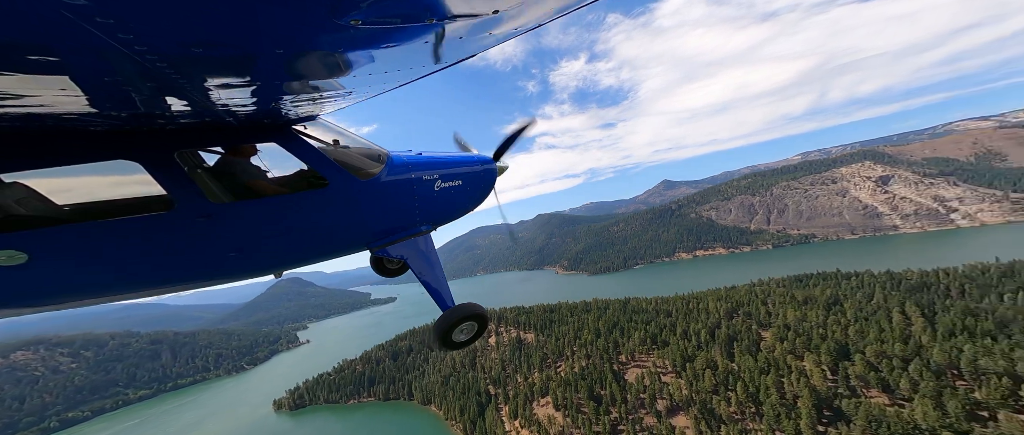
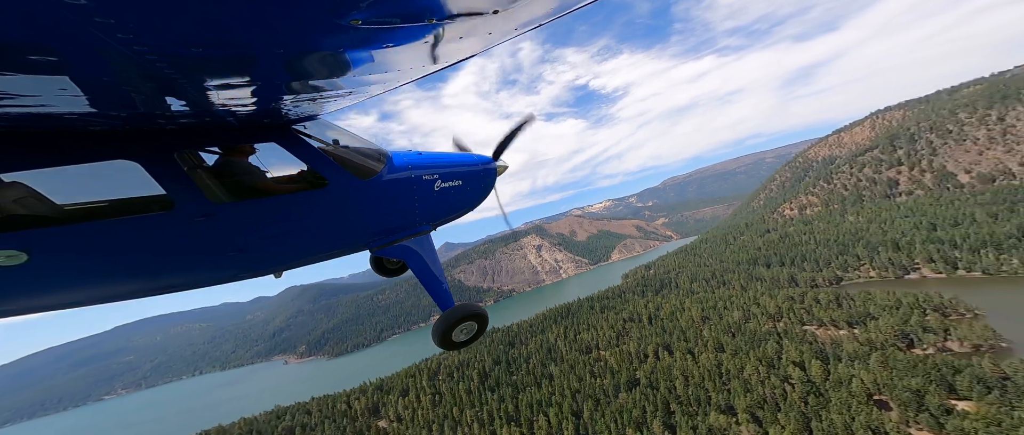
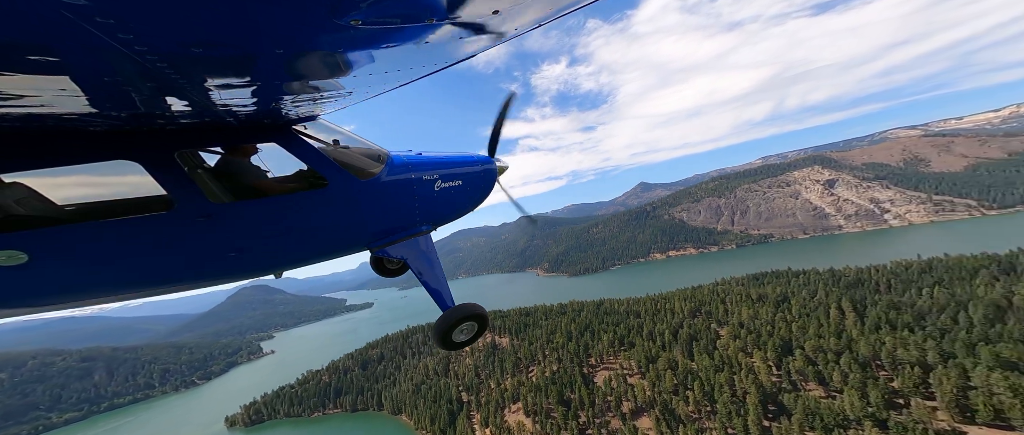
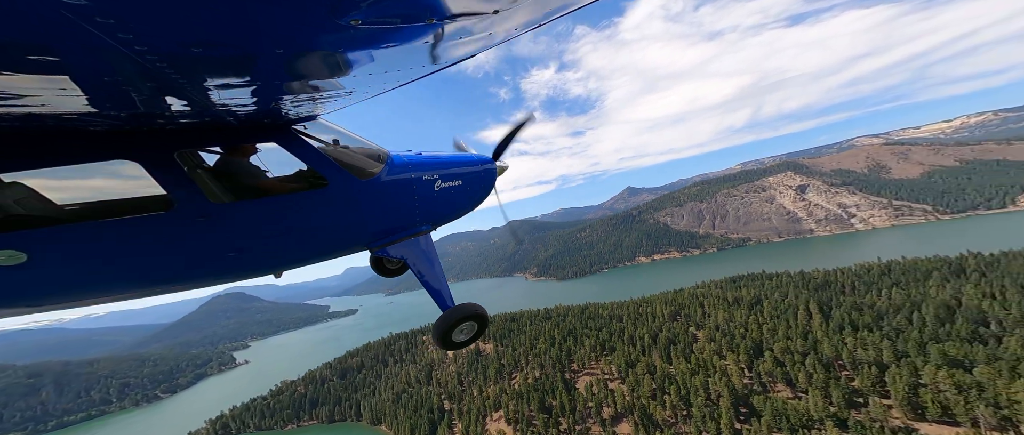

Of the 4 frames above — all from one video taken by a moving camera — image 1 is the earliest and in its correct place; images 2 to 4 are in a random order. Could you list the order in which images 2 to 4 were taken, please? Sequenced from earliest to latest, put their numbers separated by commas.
3, 4, 2
